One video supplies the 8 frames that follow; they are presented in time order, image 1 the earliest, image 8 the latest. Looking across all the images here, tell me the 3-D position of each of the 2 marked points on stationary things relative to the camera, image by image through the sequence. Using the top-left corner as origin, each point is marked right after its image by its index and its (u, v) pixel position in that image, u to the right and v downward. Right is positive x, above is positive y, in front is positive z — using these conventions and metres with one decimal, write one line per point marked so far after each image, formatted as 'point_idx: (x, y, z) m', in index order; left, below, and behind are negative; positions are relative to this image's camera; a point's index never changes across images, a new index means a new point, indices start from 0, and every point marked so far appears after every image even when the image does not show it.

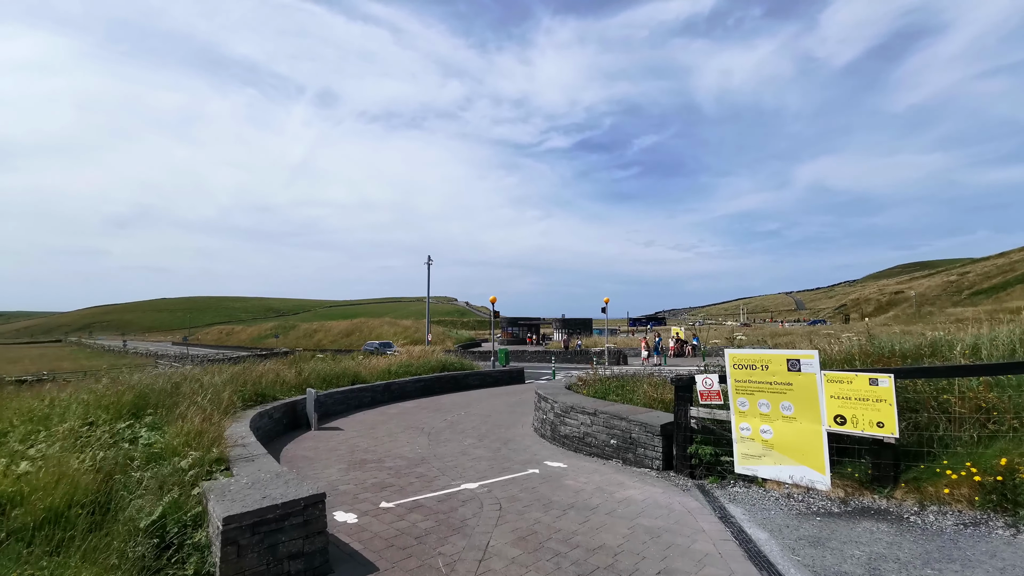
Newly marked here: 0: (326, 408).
0: (-4.8, -3.1, +12.4) m
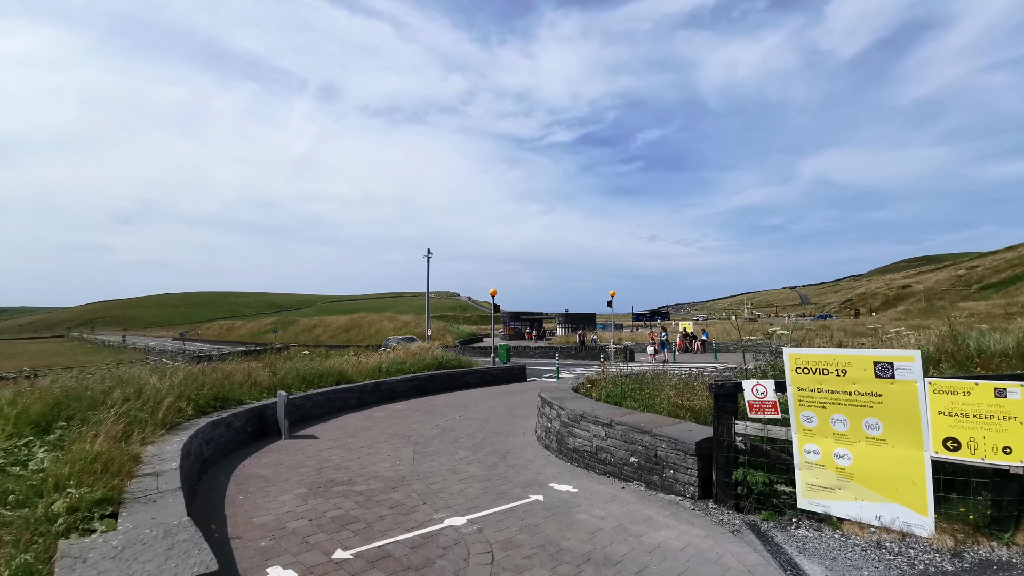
0: (-4.8, -2.8, +11.0) m
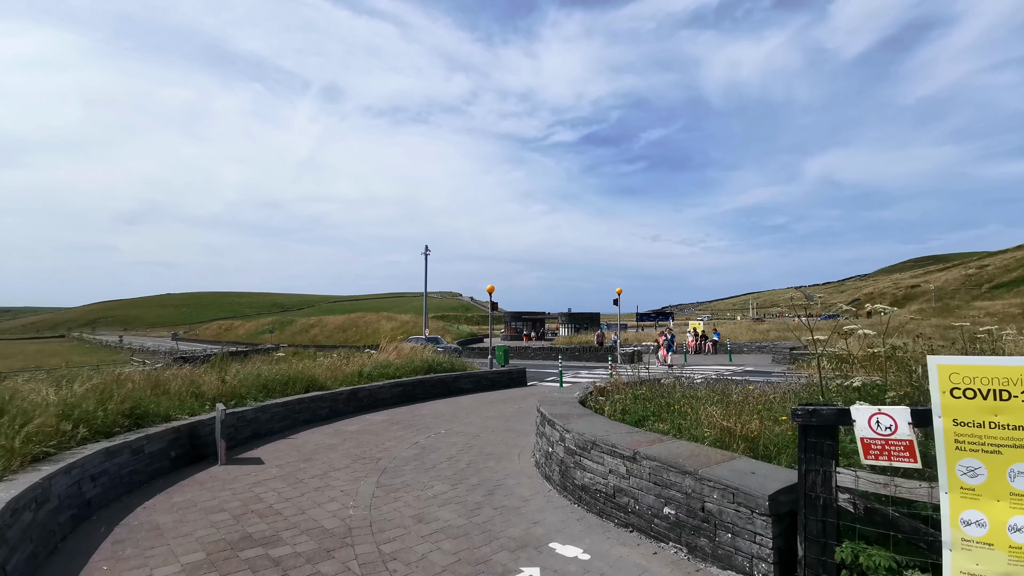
0: (-4.9, -2.6, +9.2) m
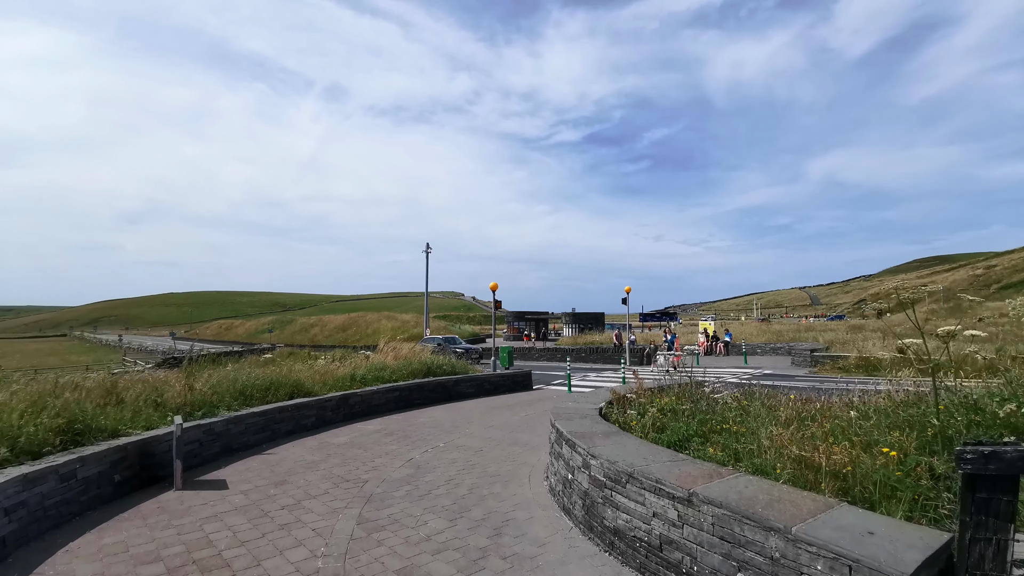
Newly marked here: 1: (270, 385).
0: (-4.7, -2.5, +8.1) m
1: (-5.2, -2.1, +10.4) m
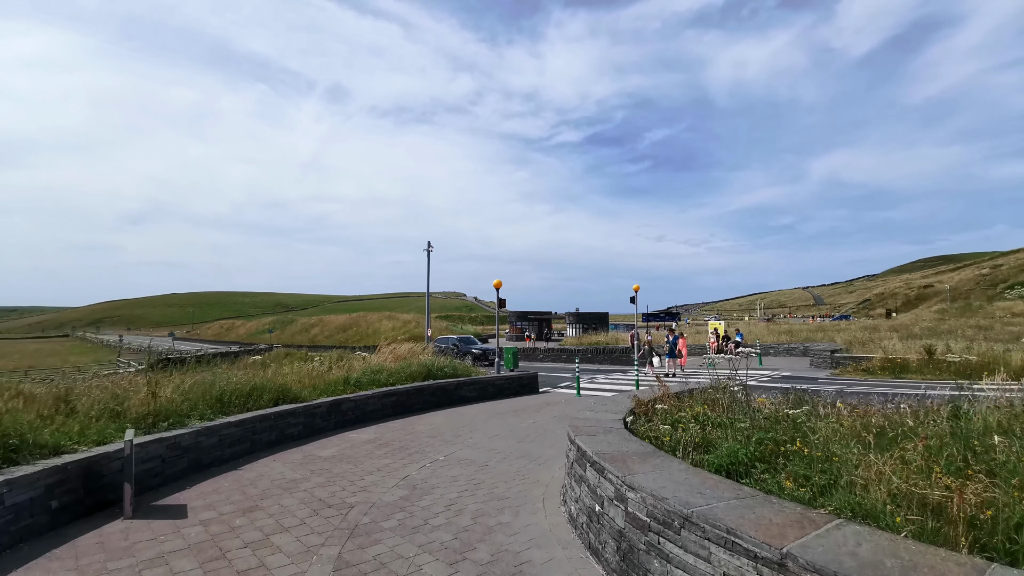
0: (-4.6, -2.4, +7.1) m
1: (-5.1, -2.0, +9.4) m
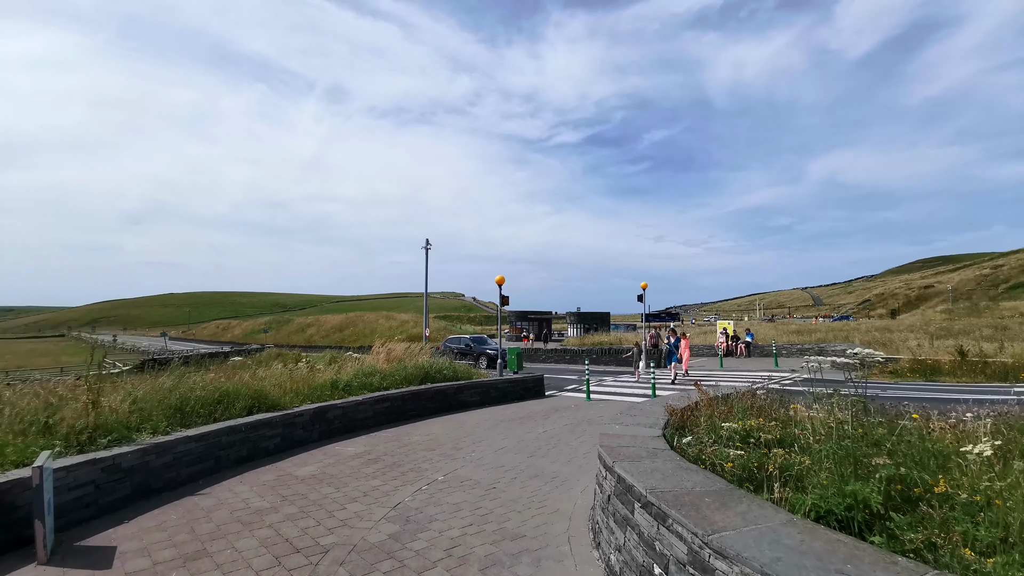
0: (-4.4, -2.3, +5.8) m
1: (-4.9, -1.8, +8.2) m
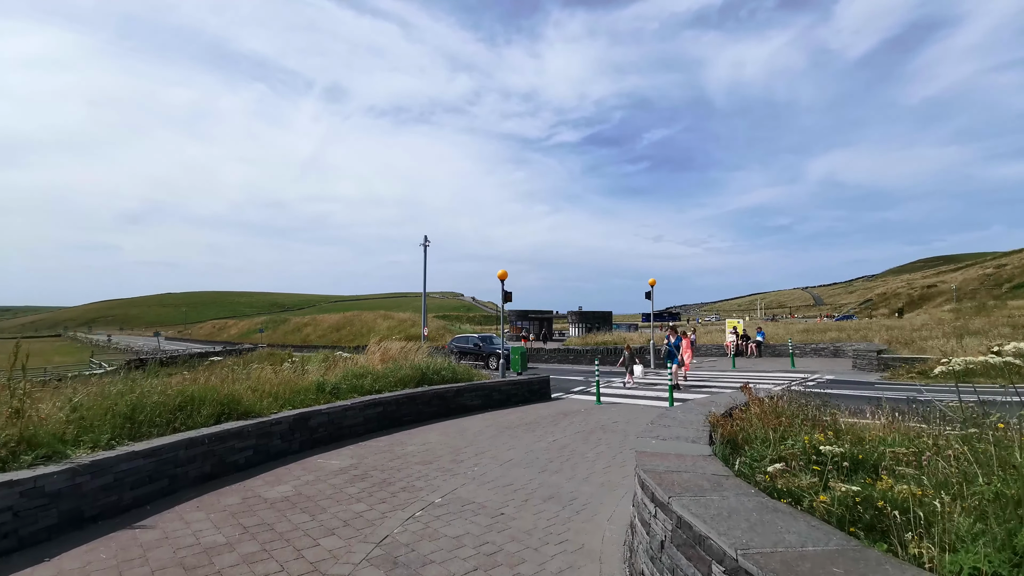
0: (-4.3, -2.1, +4.7) m
1: (-4.8, -1.7, +7.1) m
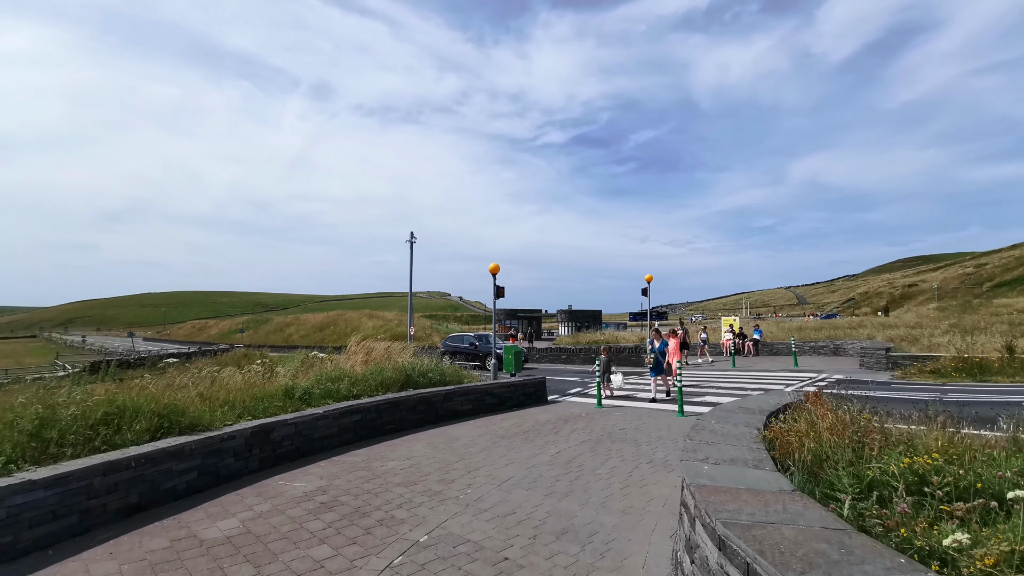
0: (-4.2, -2.0, +3.5) m
1: (-4.8, -1.5, +5.8) m
